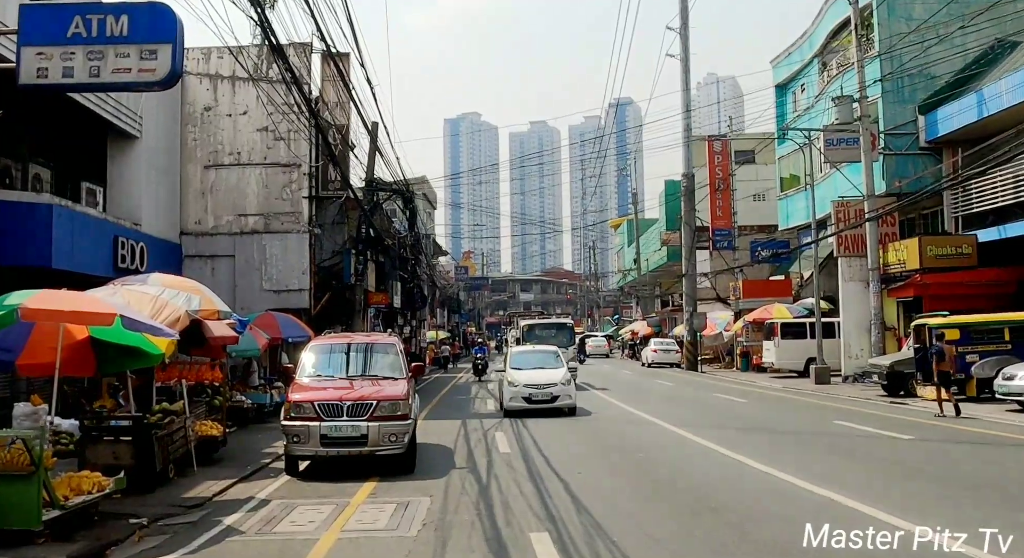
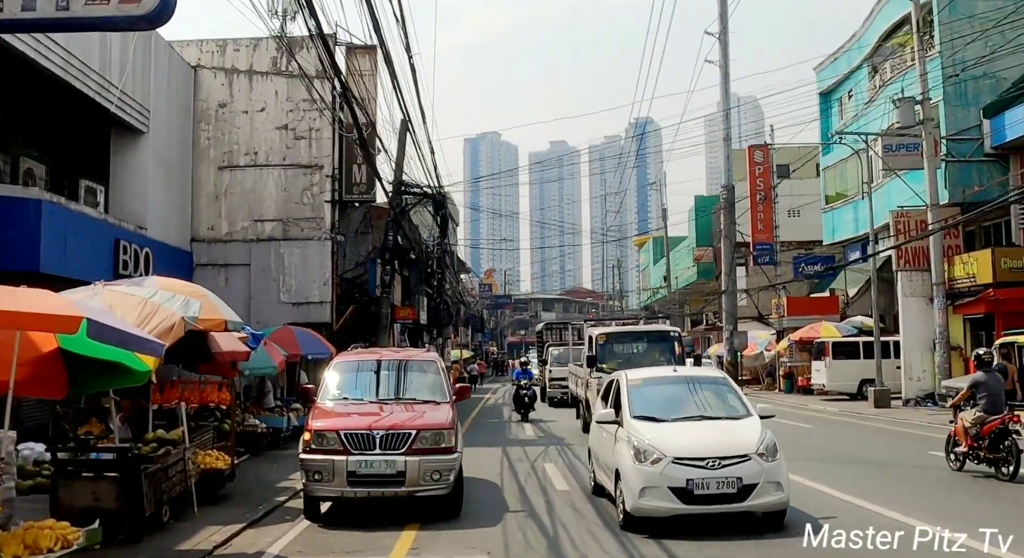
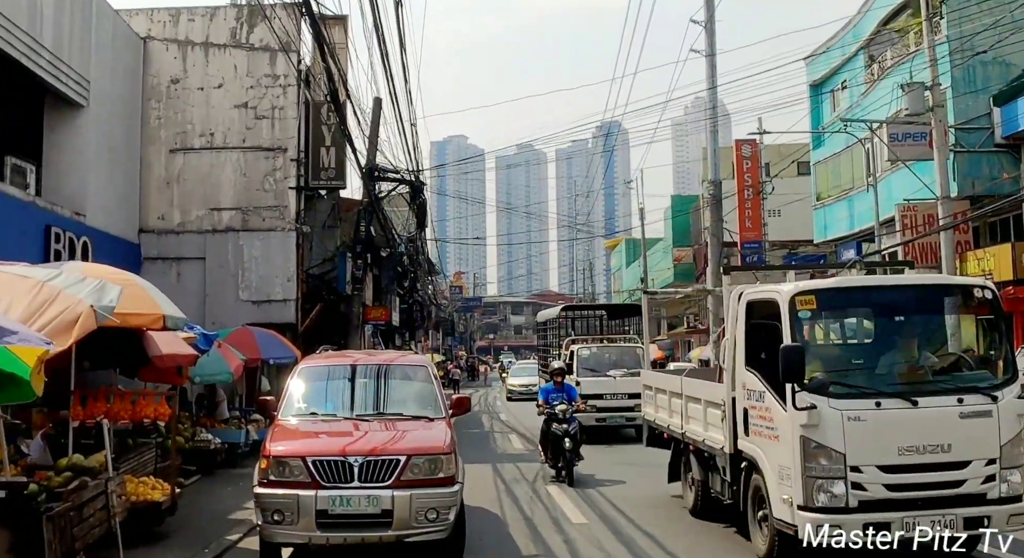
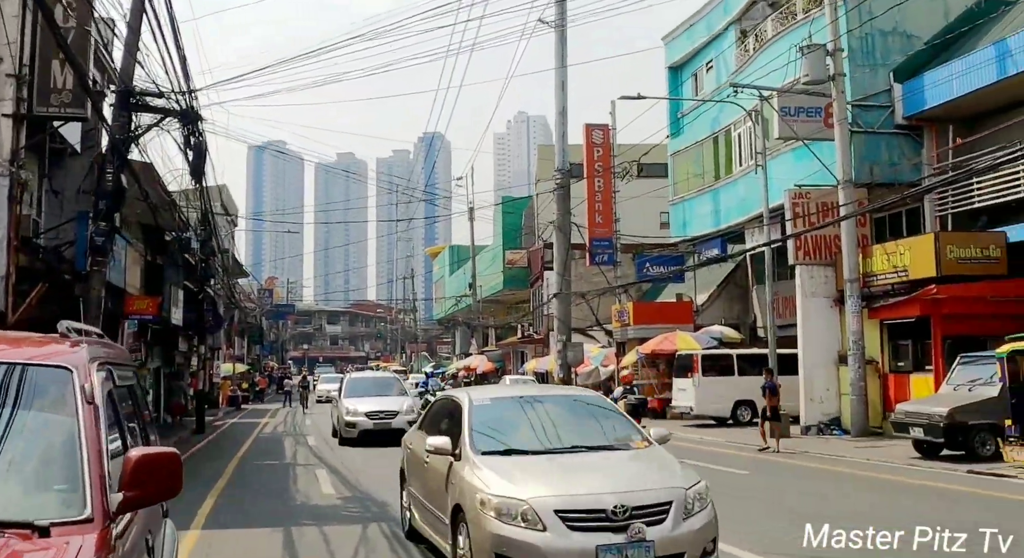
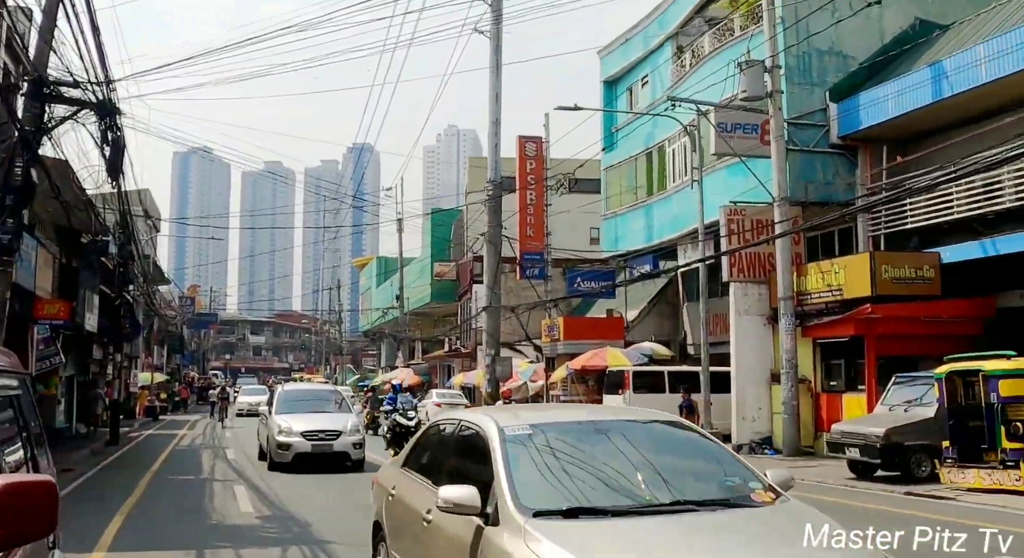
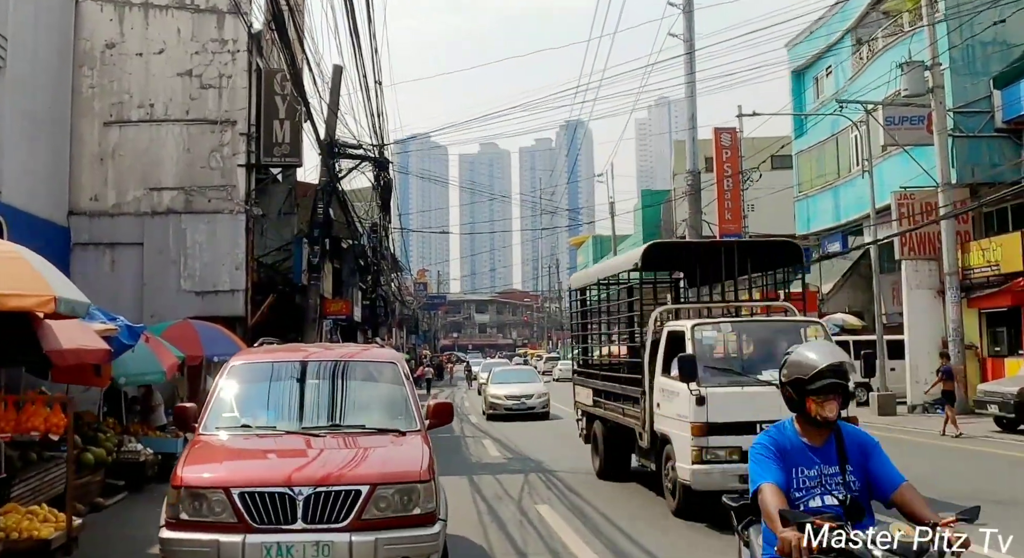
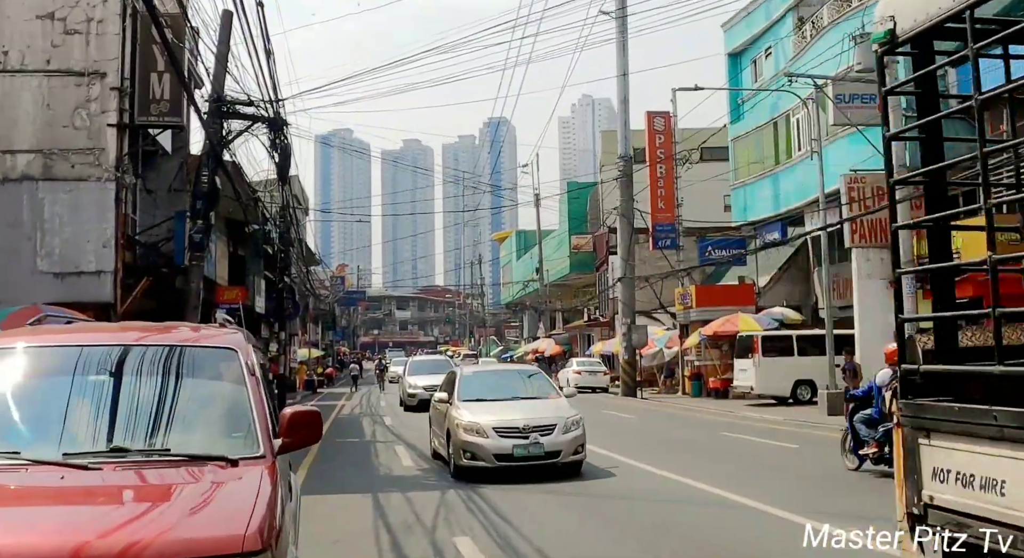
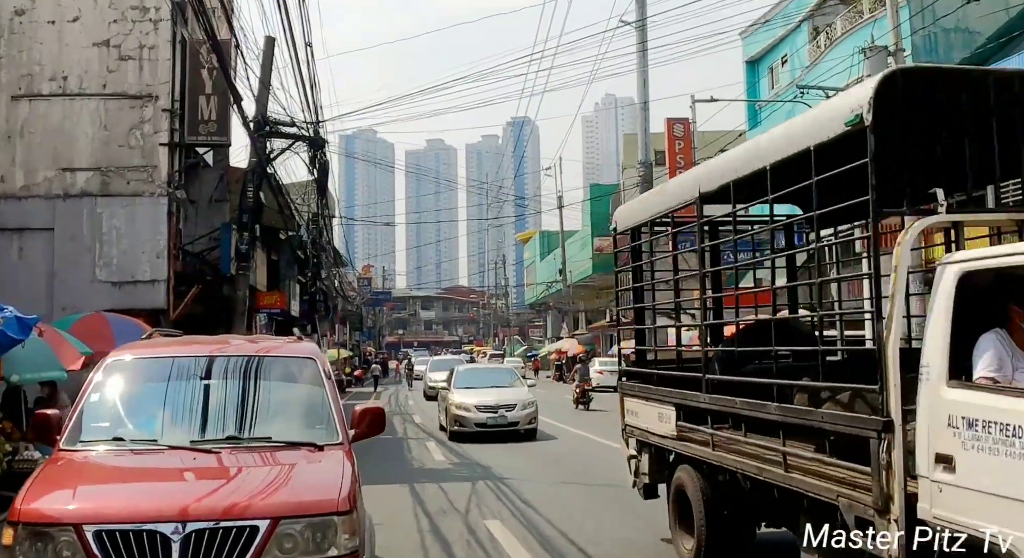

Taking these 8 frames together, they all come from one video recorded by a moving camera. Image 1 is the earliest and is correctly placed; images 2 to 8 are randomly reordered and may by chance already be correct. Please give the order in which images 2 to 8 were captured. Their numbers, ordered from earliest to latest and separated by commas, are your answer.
2, 3, 6, 8, 7, 4, 5
